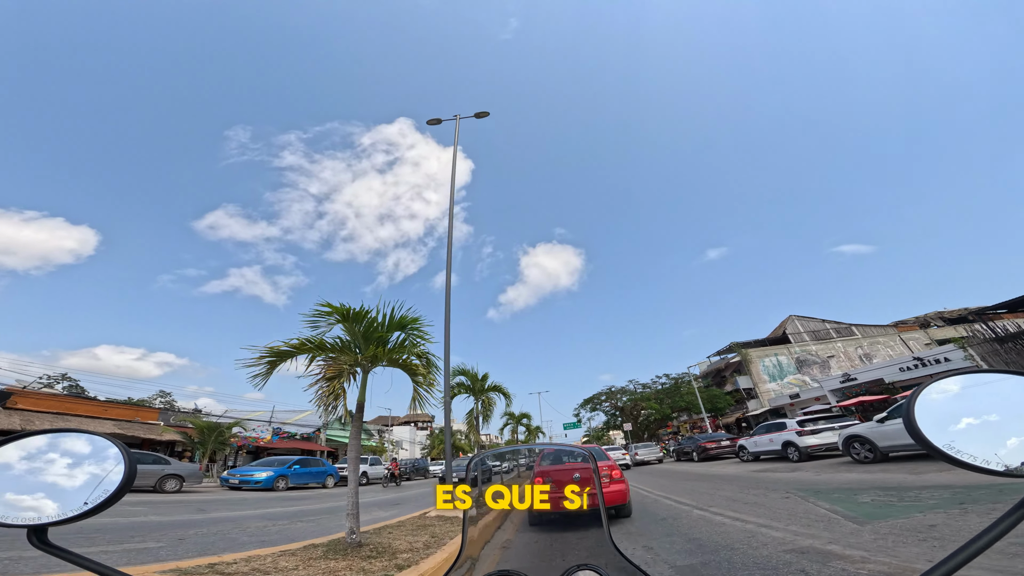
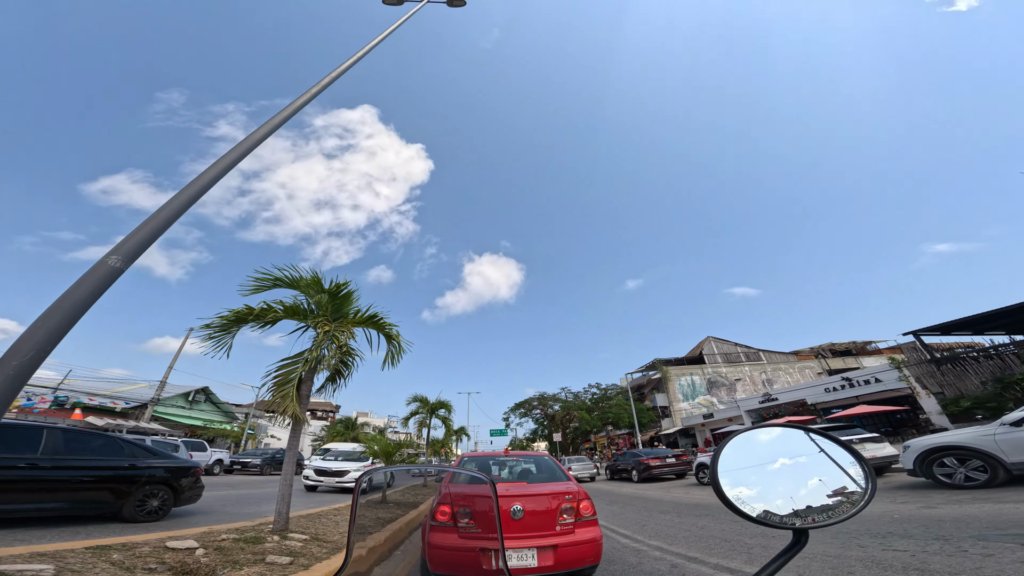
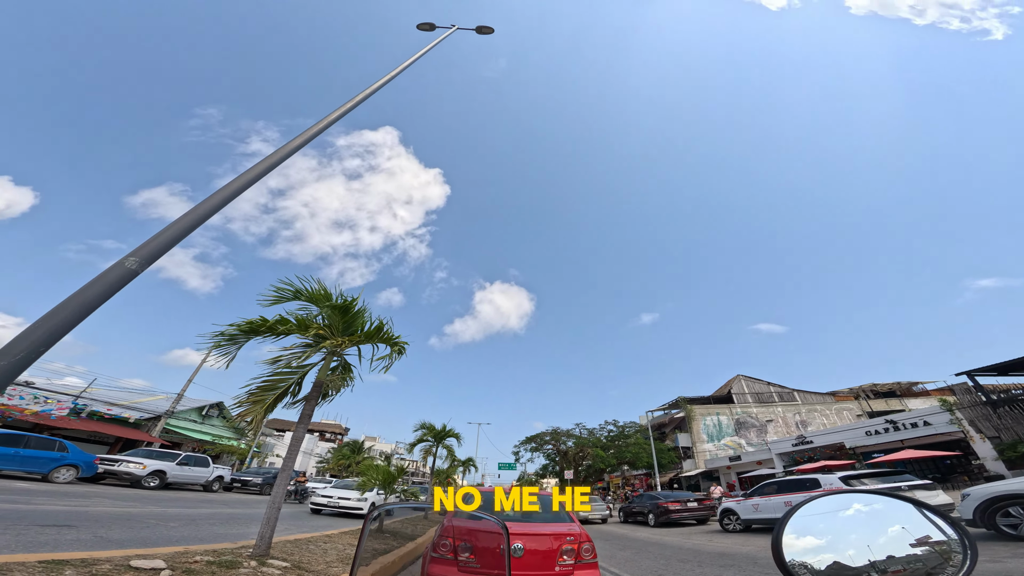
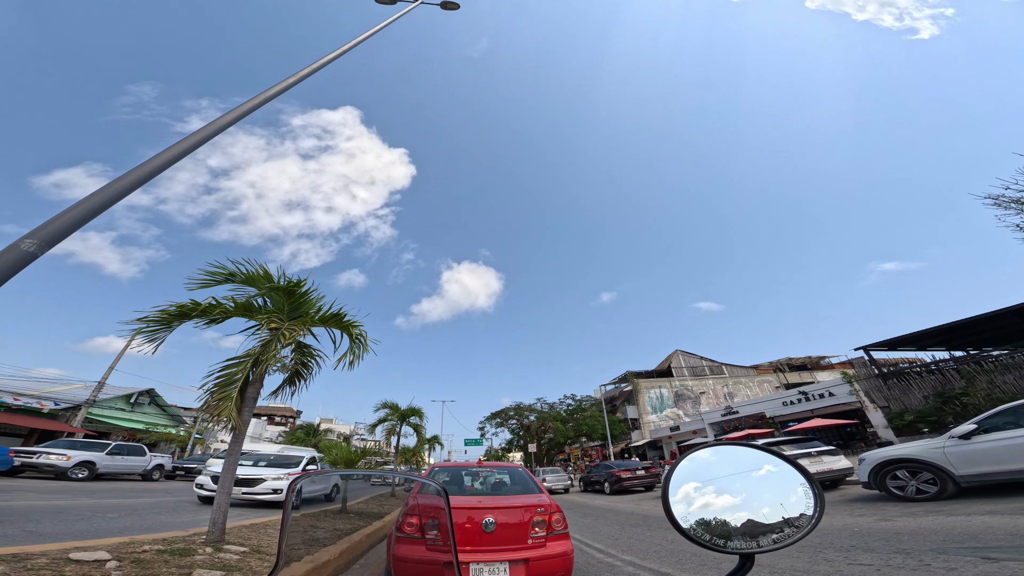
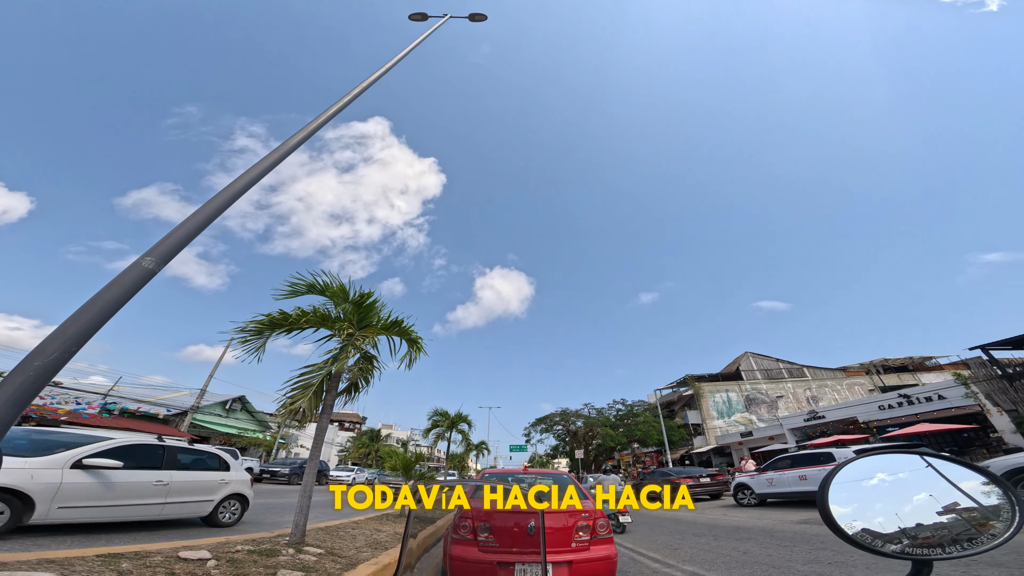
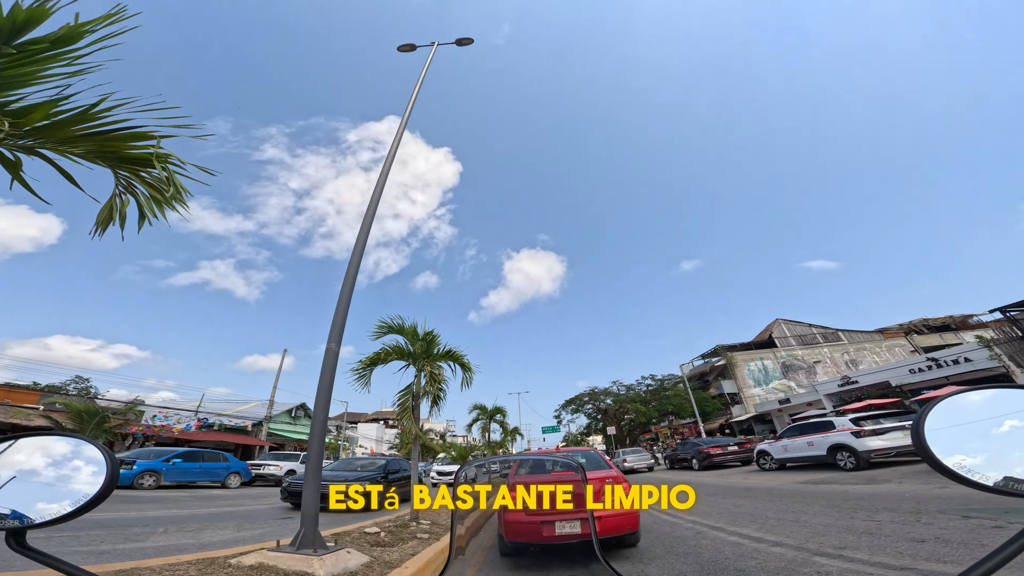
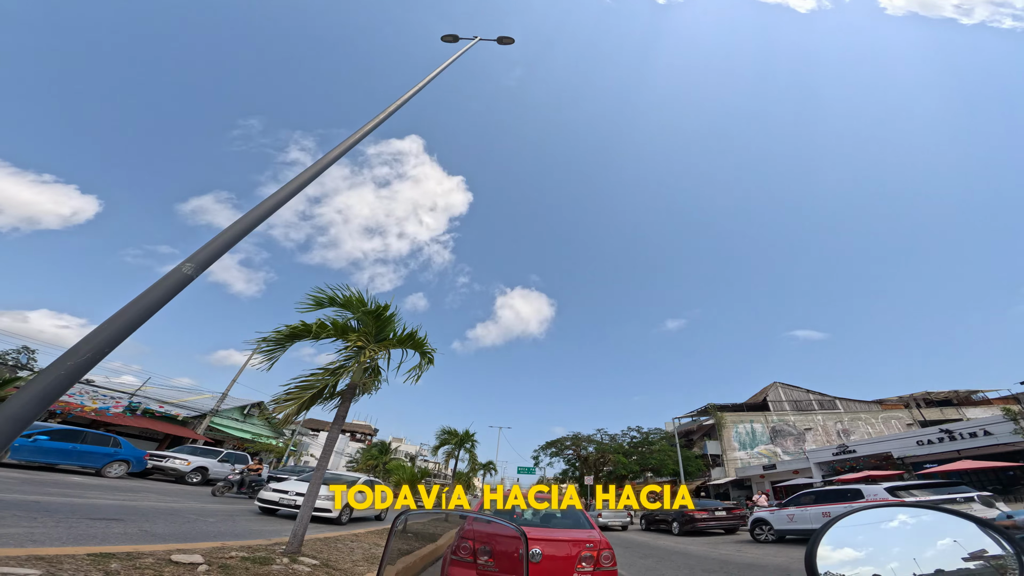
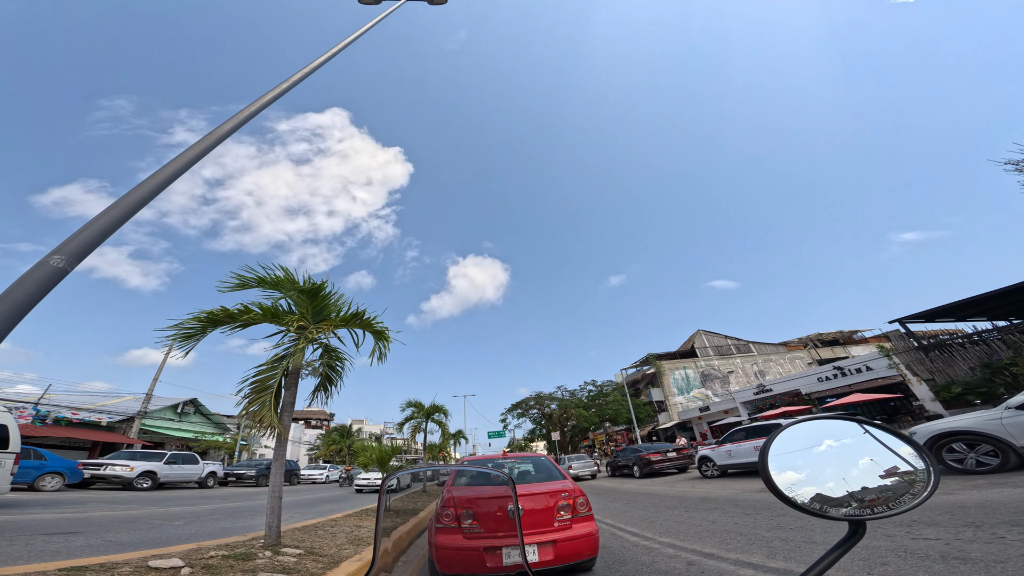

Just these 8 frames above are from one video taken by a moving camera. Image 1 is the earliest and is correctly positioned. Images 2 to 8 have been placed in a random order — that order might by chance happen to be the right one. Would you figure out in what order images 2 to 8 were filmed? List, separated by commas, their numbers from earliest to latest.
6, 2, 4, 8, 3, 7, 5
